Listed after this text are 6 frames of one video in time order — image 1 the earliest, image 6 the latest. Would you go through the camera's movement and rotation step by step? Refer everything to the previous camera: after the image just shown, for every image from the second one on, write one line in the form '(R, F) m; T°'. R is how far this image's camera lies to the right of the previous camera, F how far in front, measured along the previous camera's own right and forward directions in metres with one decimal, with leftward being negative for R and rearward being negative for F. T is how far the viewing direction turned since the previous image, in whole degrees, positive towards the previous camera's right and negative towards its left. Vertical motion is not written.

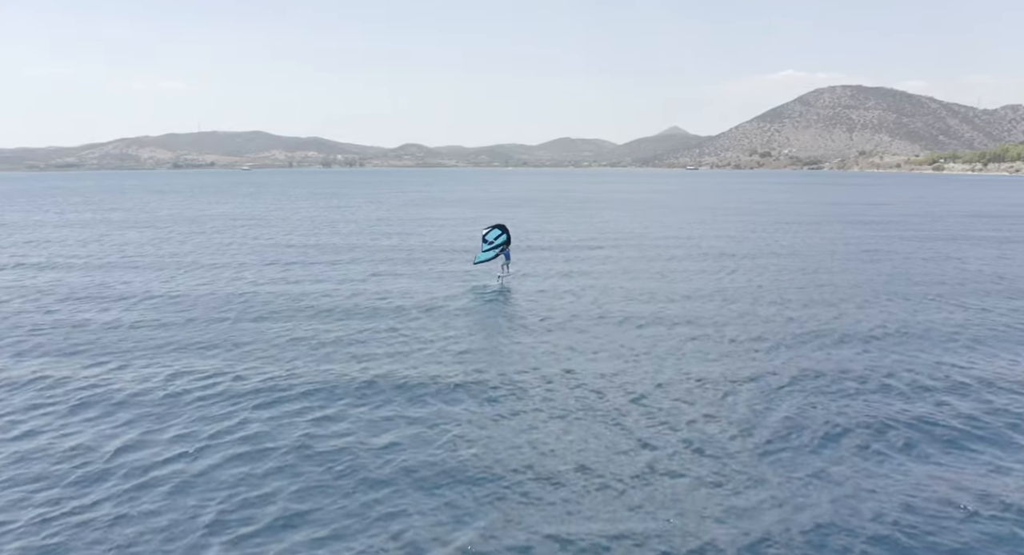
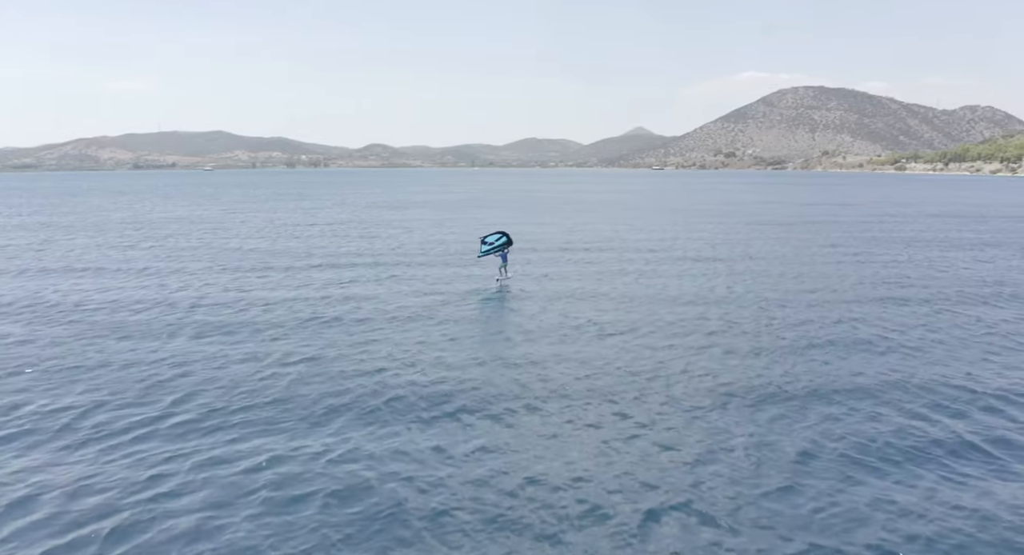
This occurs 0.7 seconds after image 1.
(-0.1, +1.8) m; +3°
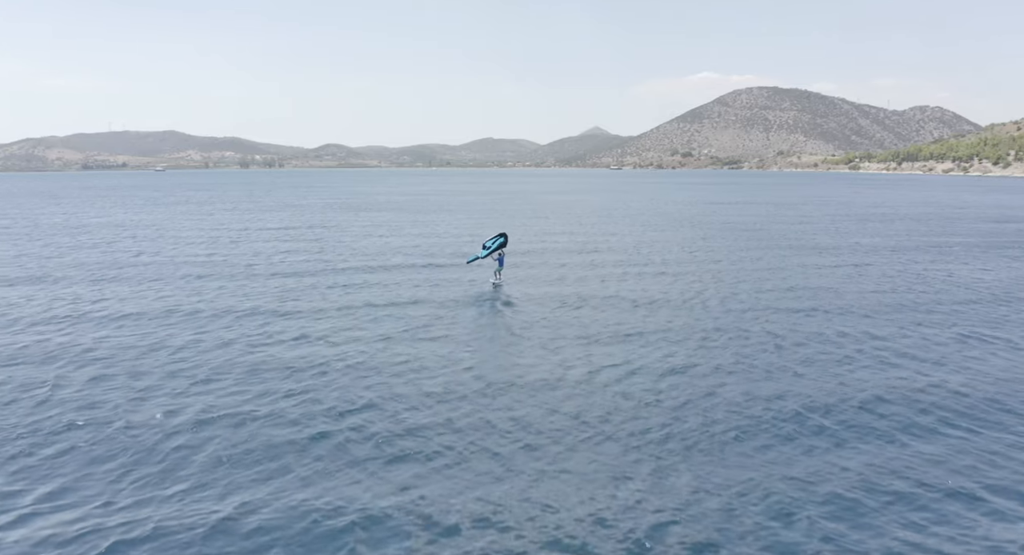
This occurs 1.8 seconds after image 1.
(-0.6, +1.9) m; +4°
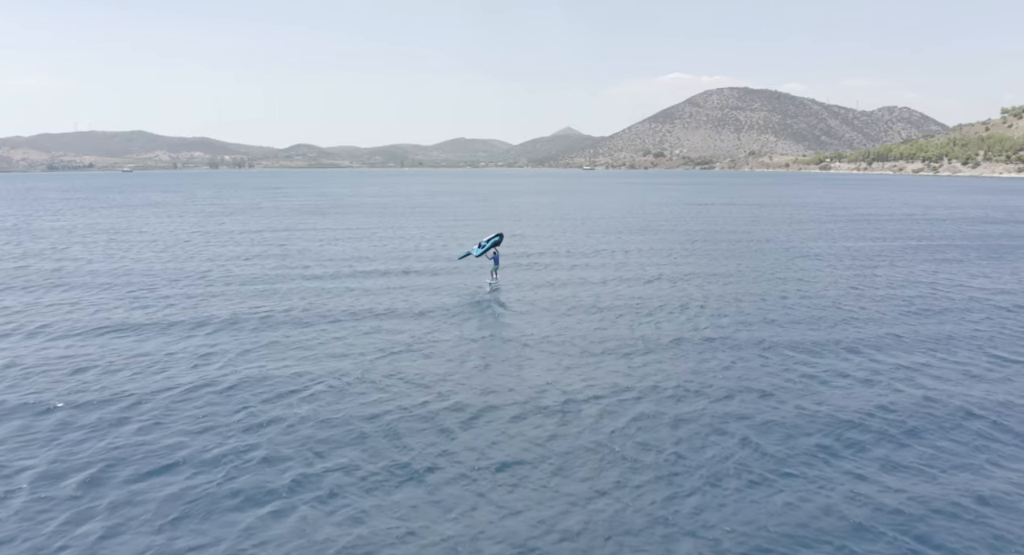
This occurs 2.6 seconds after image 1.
(-0.9, +0.6) m; +2°
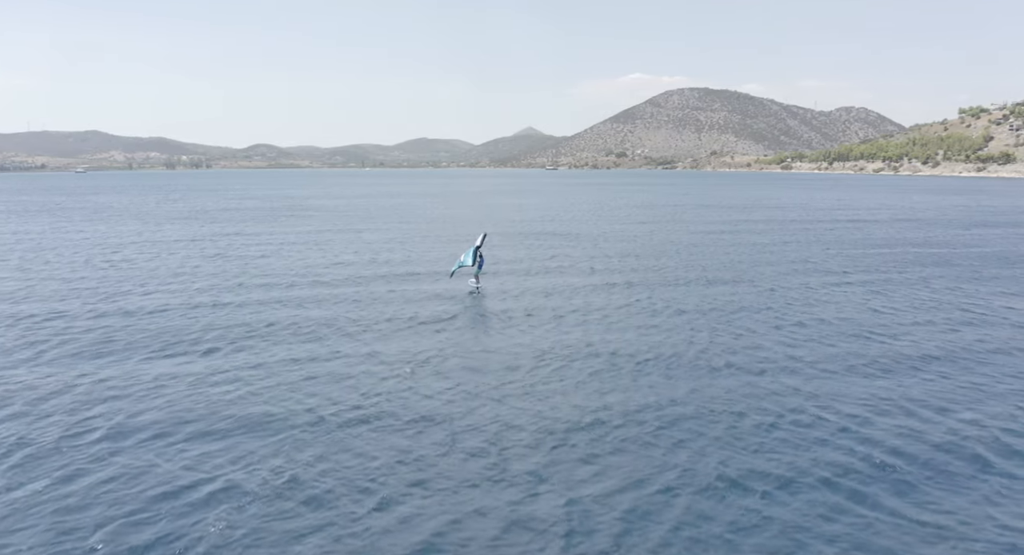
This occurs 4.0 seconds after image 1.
(-1.3, +0.6) m; +3°
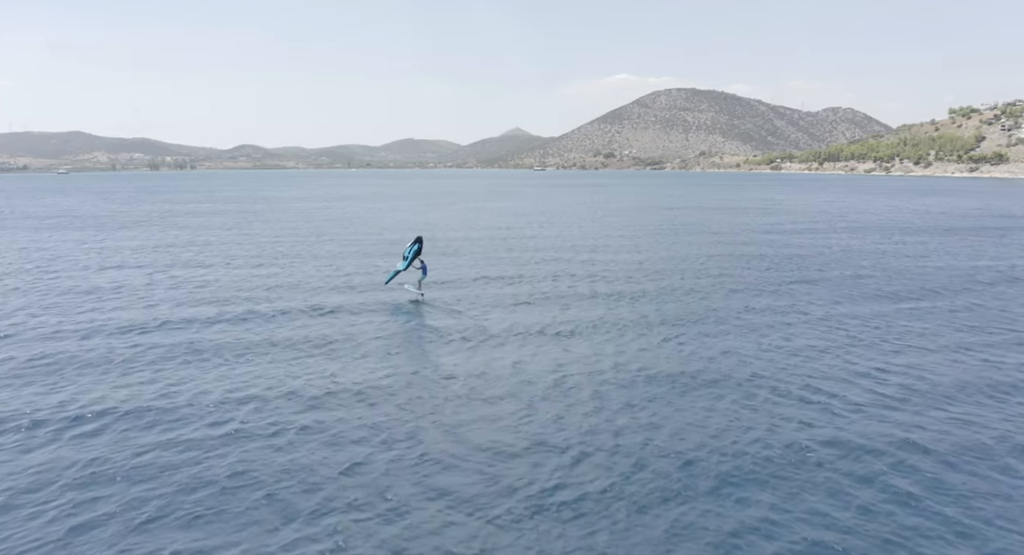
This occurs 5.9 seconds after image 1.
(-0.7, +0.7) m; +1°
